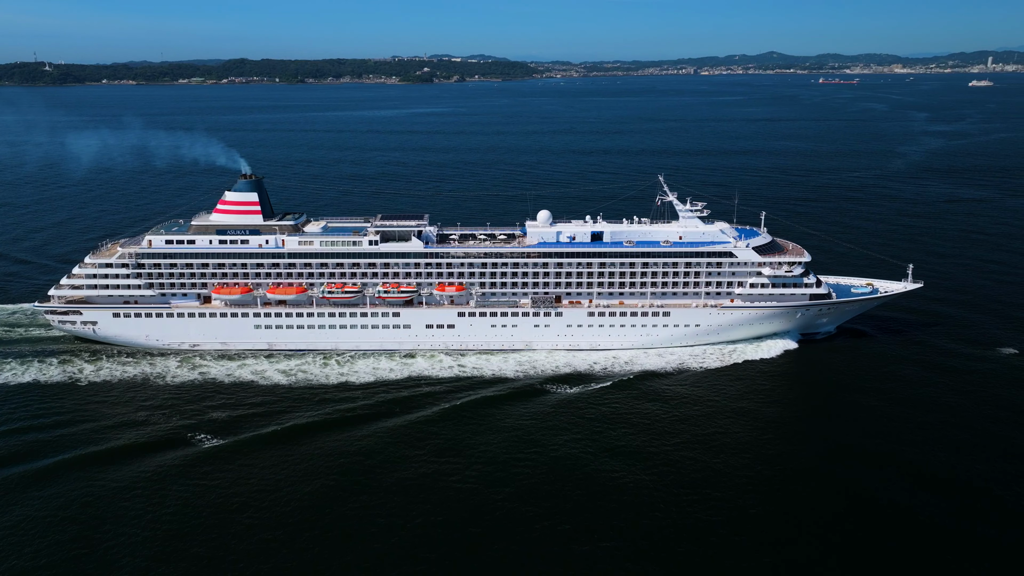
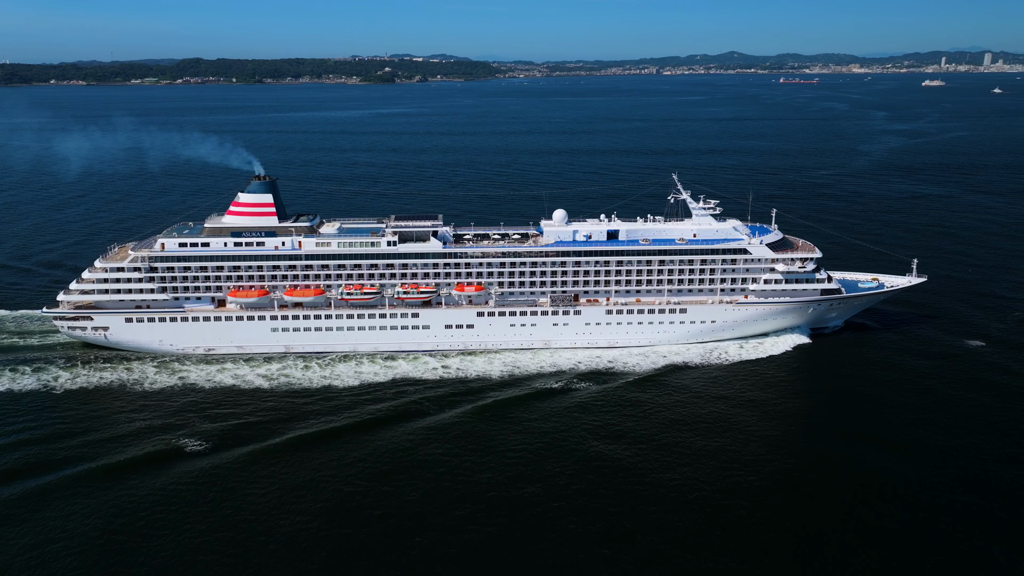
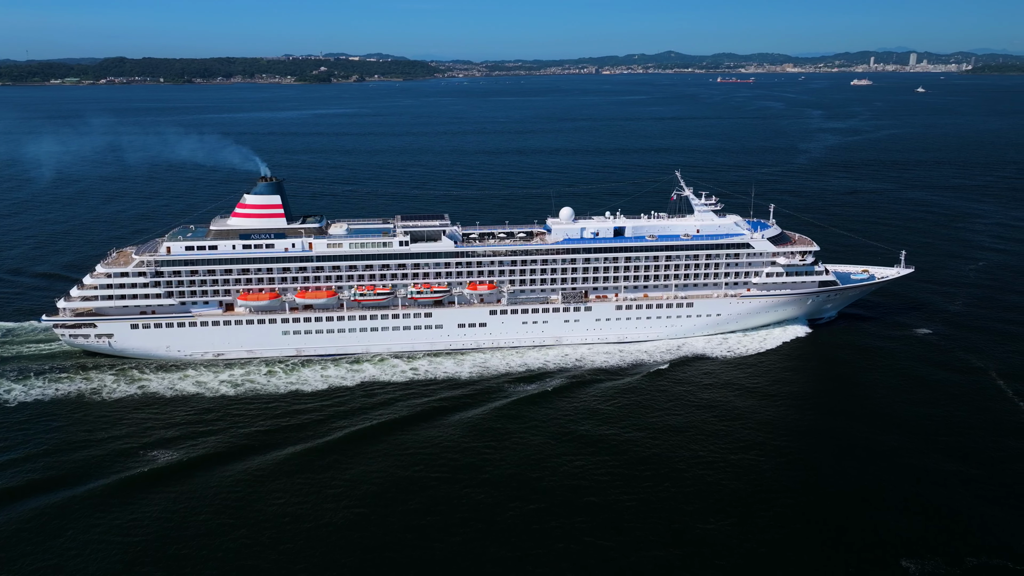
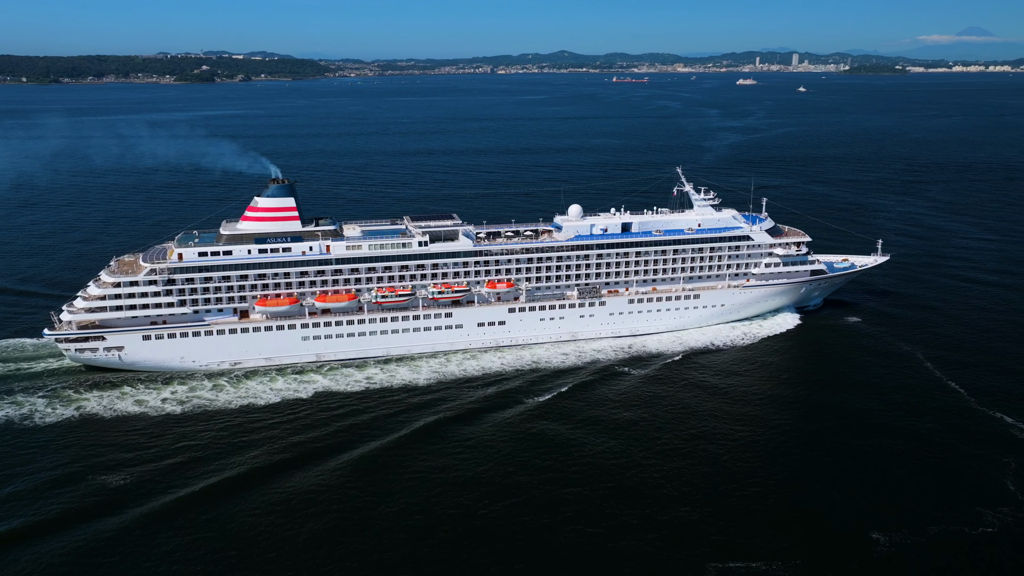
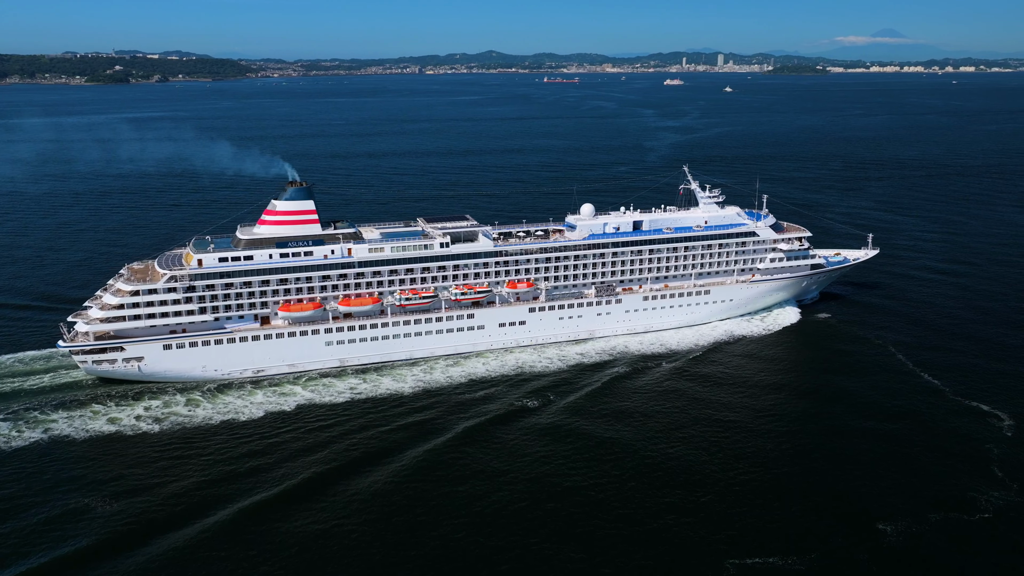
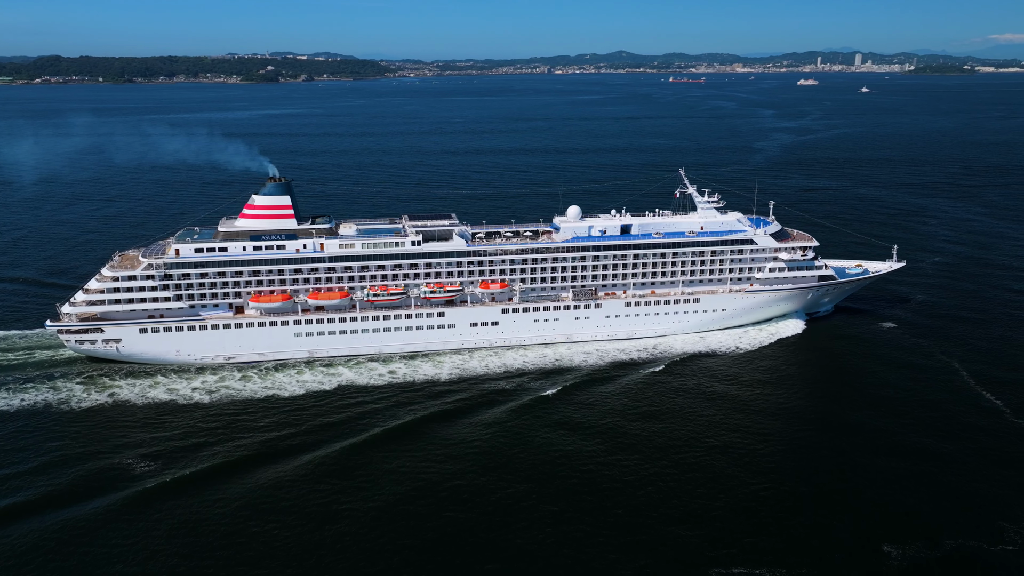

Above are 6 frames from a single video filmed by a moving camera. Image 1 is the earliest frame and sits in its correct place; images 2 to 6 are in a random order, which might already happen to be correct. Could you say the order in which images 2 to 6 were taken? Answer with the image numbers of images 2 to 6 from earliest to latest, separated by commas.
2, 3, 6, 4, 5
